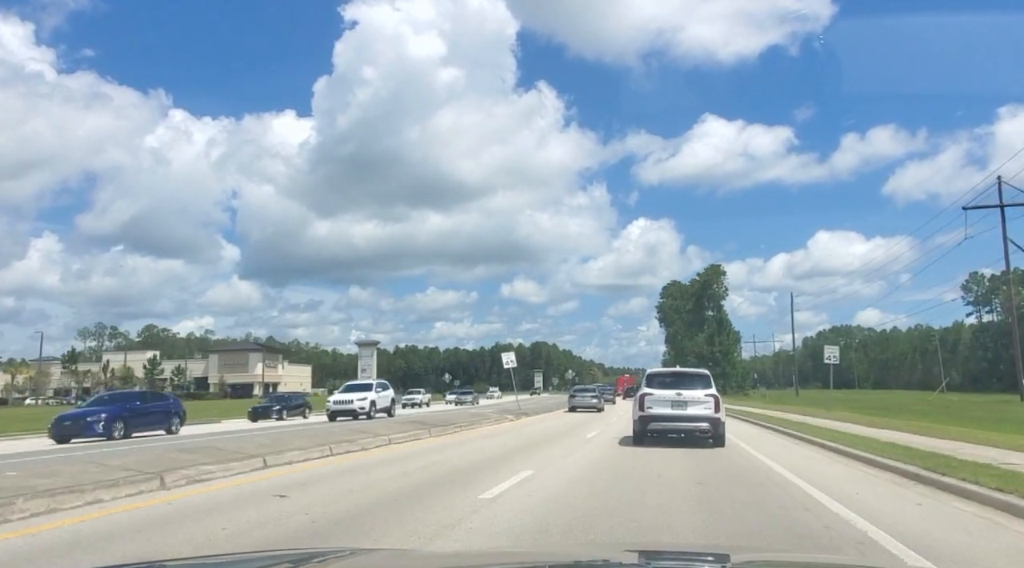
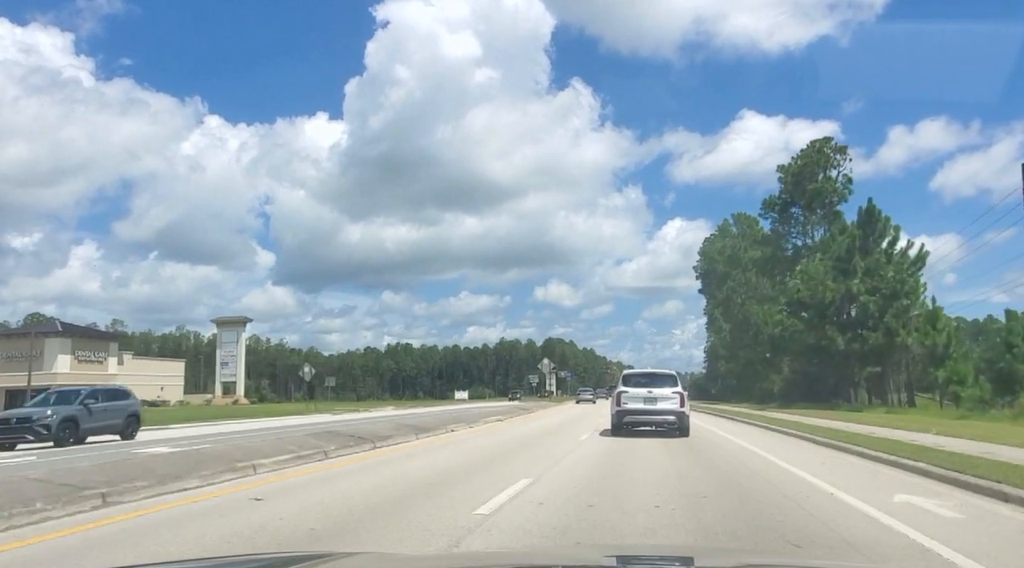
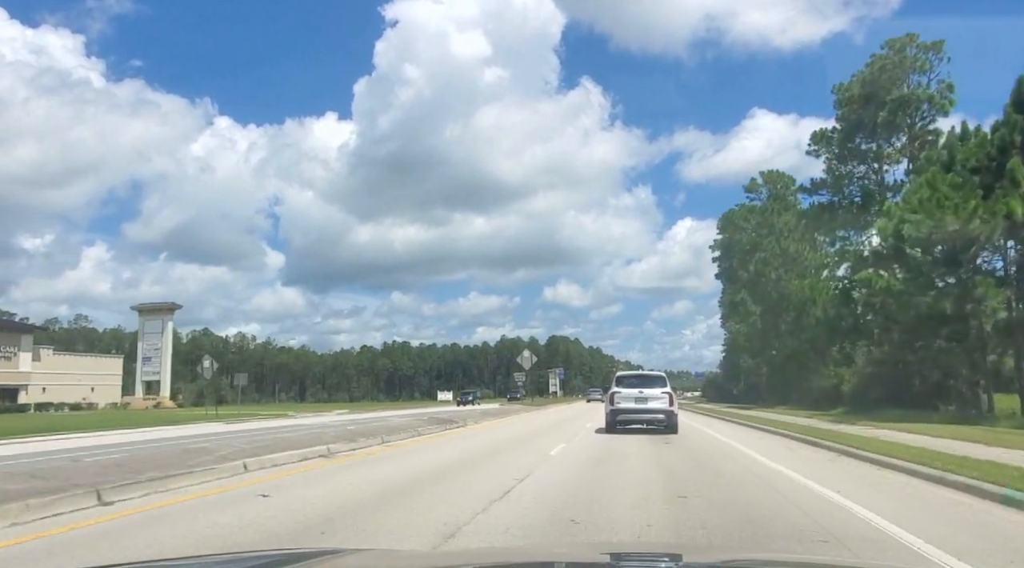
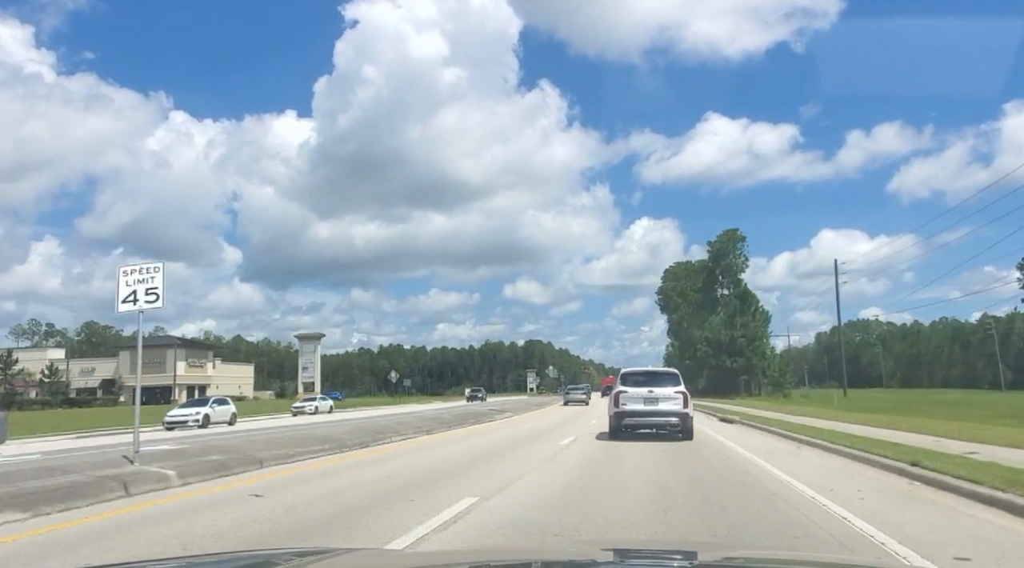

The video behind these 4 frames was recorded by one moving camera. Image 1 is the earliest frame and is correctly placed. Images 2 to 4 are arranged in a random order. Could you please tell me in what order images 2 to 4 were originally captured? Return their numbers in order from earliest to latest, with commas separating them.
4, 2, 3
